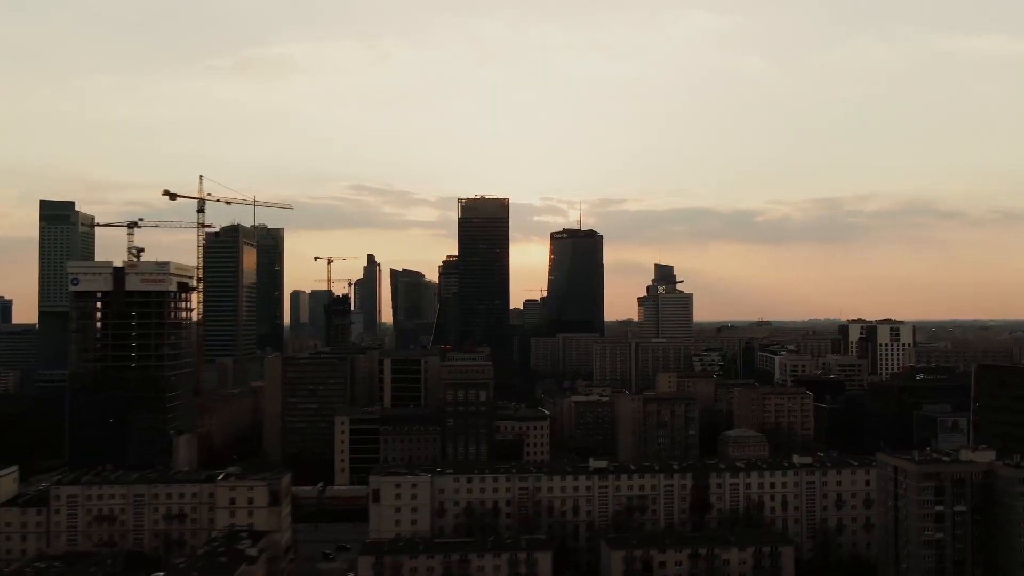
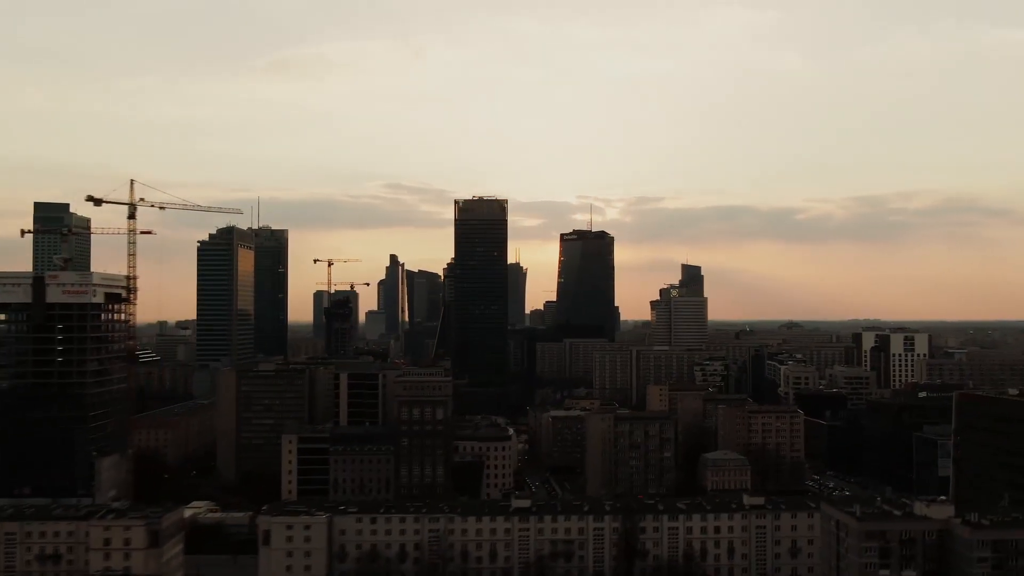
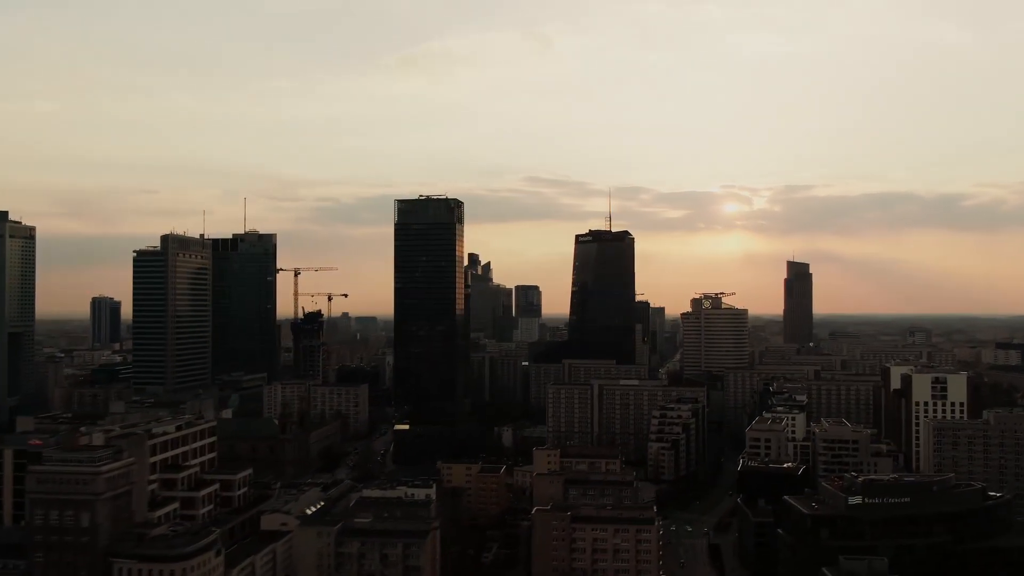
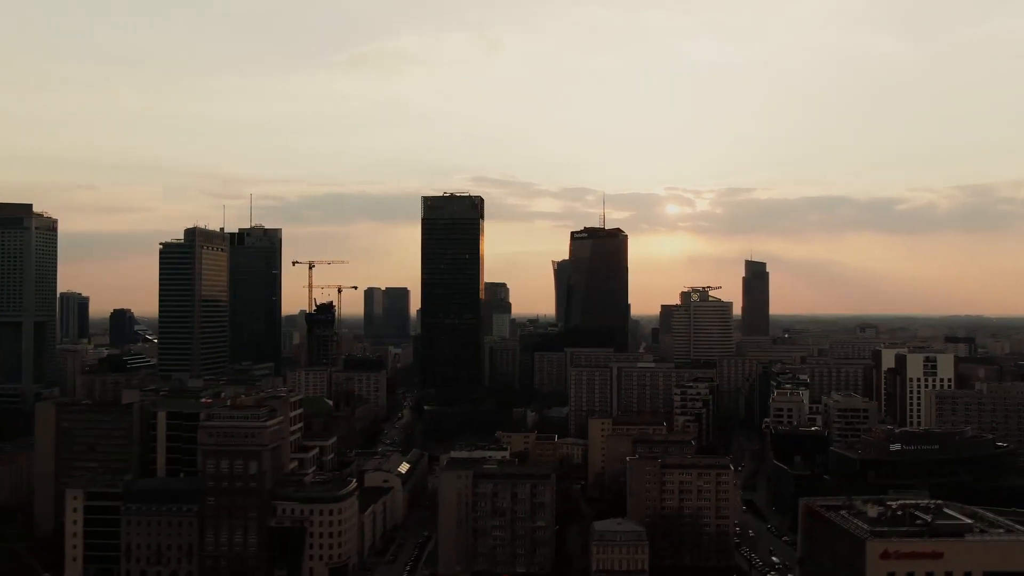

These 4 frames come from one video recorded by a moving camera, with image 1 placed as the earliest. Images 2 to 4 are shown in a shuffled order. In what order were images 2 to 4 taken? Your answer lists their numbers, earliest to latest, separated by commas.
2, 4, 3
